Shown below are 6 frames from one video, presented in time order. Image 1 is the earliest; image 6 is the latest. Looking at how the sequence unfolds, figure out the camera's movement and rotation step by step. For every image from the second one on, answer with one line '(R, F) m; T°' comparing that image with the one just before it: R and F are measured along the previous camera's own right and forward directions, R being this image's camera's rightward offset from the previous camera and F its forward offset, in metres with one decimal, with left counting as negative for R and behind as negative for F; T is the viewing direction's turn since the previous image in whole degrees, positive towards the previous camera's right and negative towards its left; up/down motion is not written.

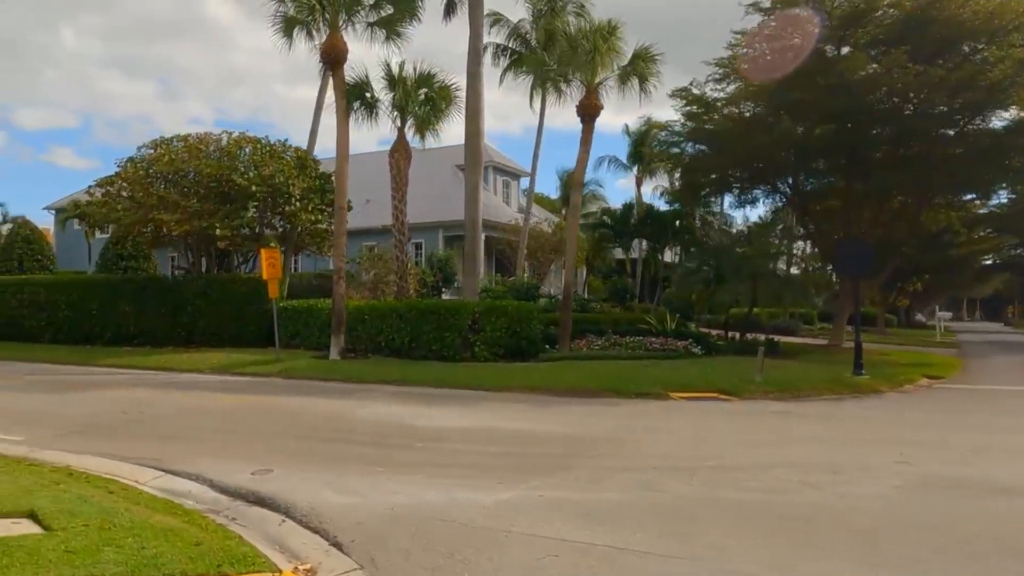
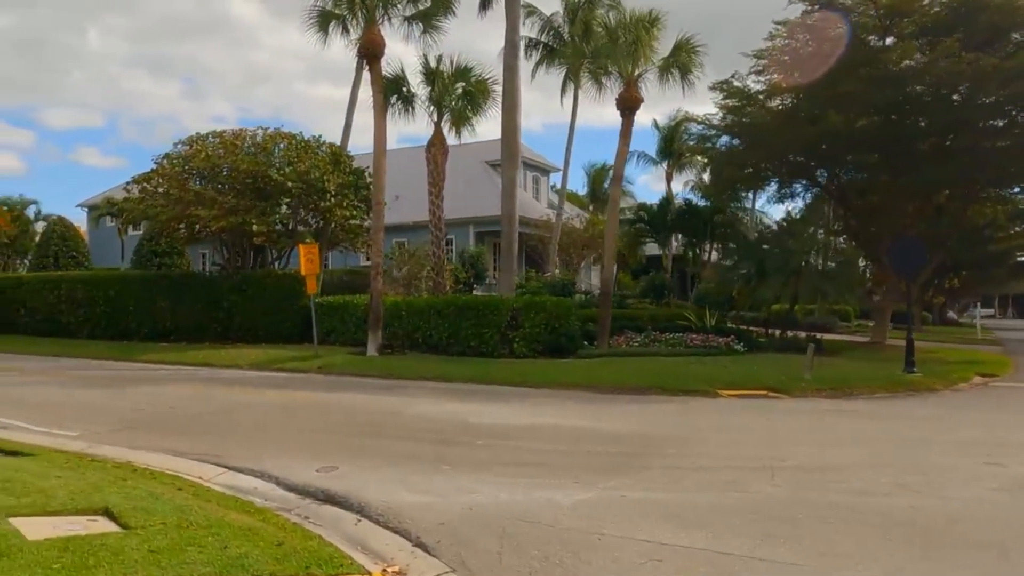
(-0.5, +0.2) m; -2°
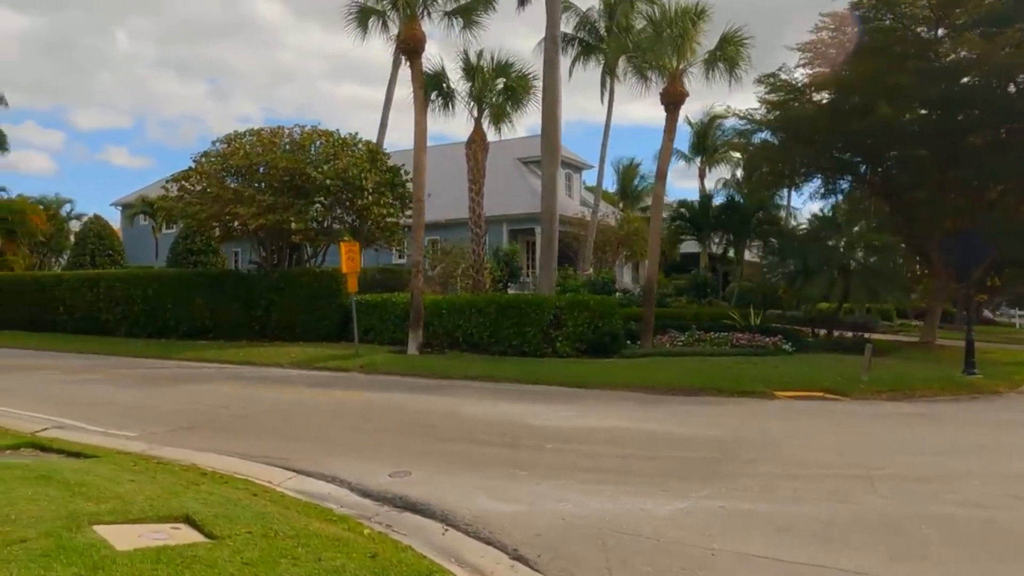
(-0.6, +0.3) m; -2°
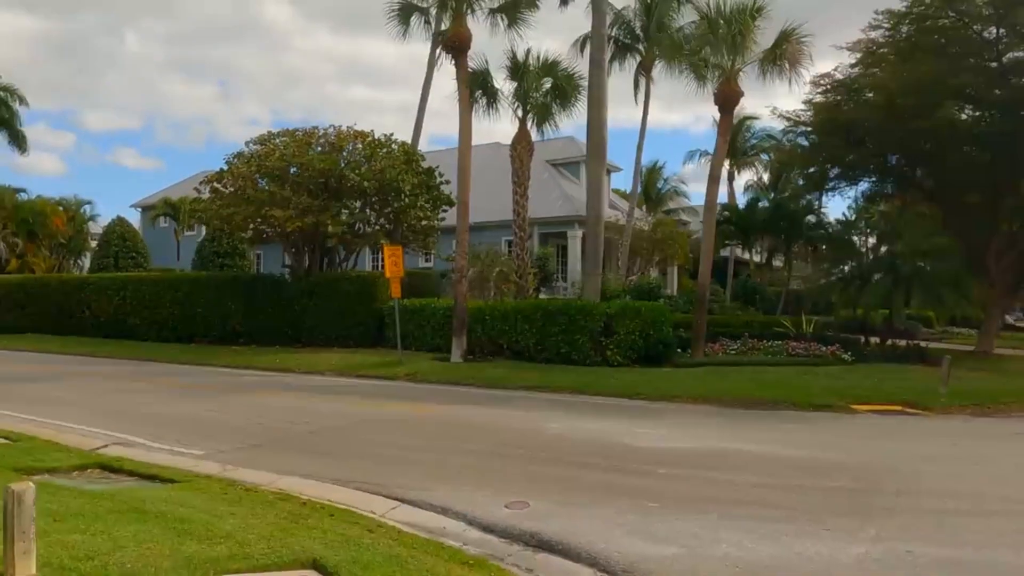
(-1.2, +0.7) m; -1°
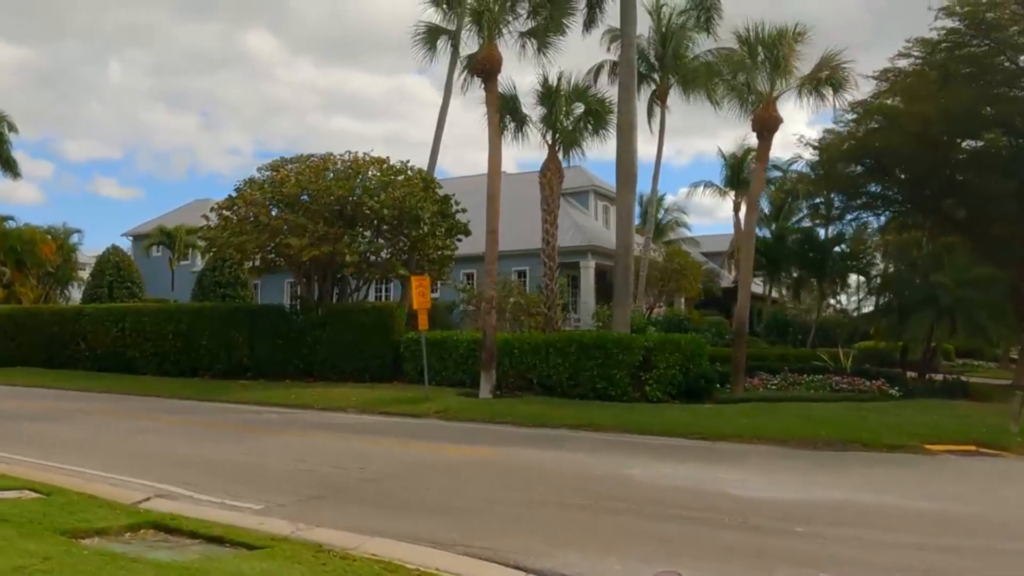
(-1.4, +1.0) m; +1°
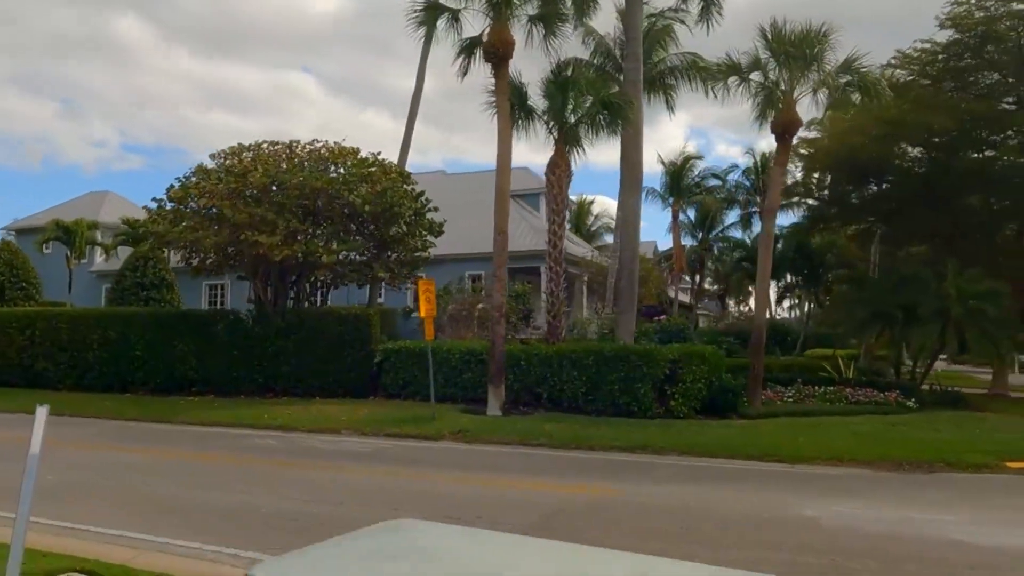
(-3.1, +2.1) m; +9°
